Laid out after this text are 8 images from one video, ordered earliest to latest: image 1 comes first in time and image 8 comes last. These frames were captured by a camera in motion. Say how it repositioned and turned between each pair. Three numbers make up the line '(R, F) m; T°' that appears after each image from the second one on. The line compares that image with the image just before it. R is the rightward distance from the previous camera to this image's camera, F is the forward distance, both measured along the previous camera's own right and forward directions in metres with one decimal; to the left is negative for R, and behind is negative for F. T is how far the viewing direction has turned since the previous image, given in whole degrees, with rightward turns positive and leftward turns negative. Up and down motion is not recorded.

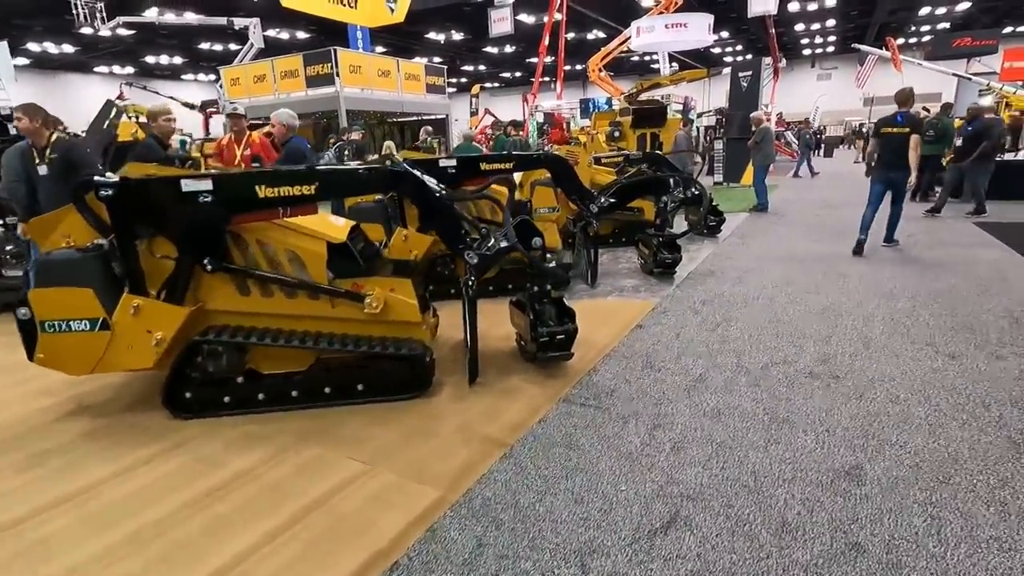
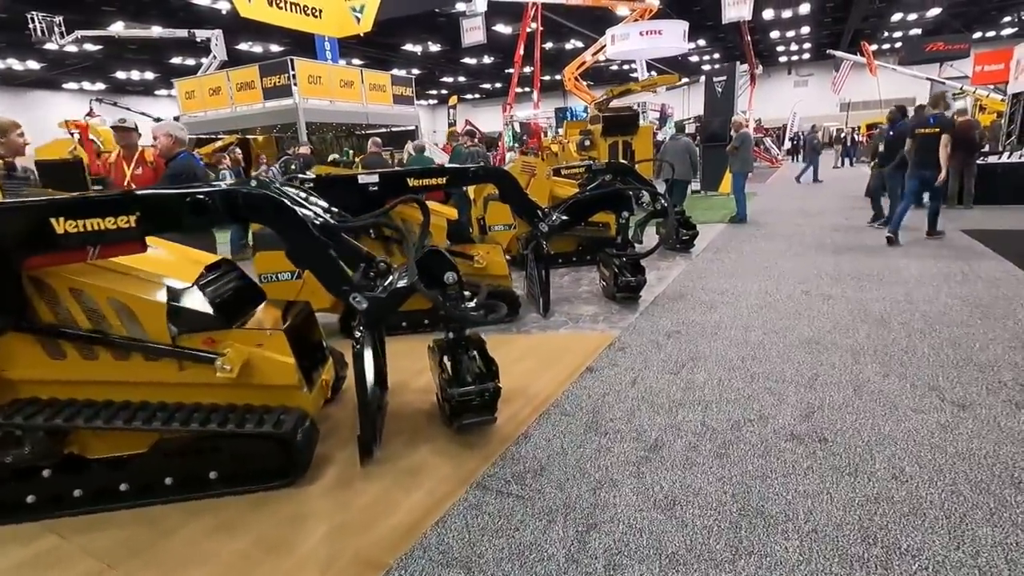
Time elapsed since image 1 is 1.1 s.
(+0.4, +0.7) m; +1°
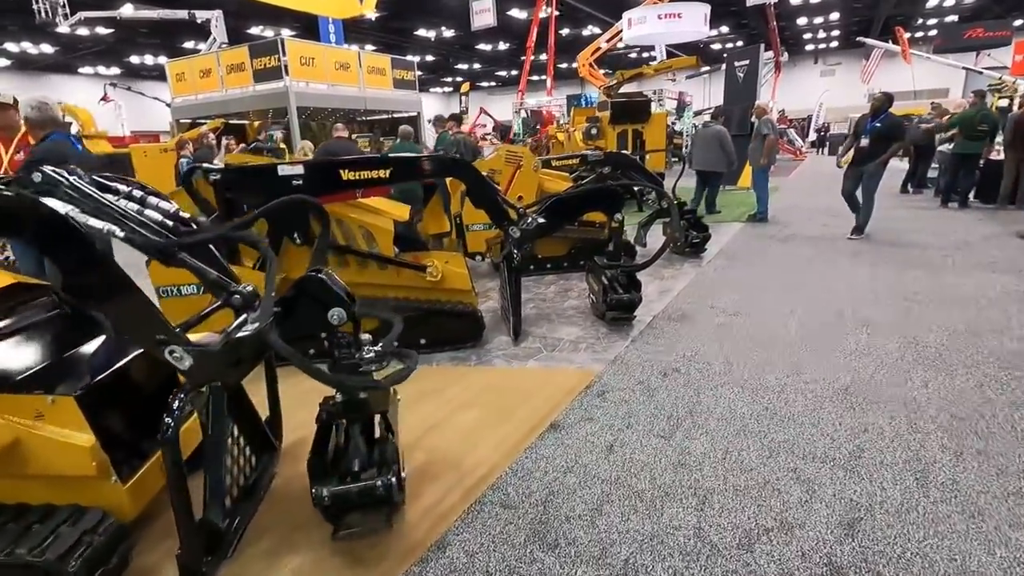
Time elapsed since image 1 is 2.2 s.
(+0.4, +0.8) m; -2°
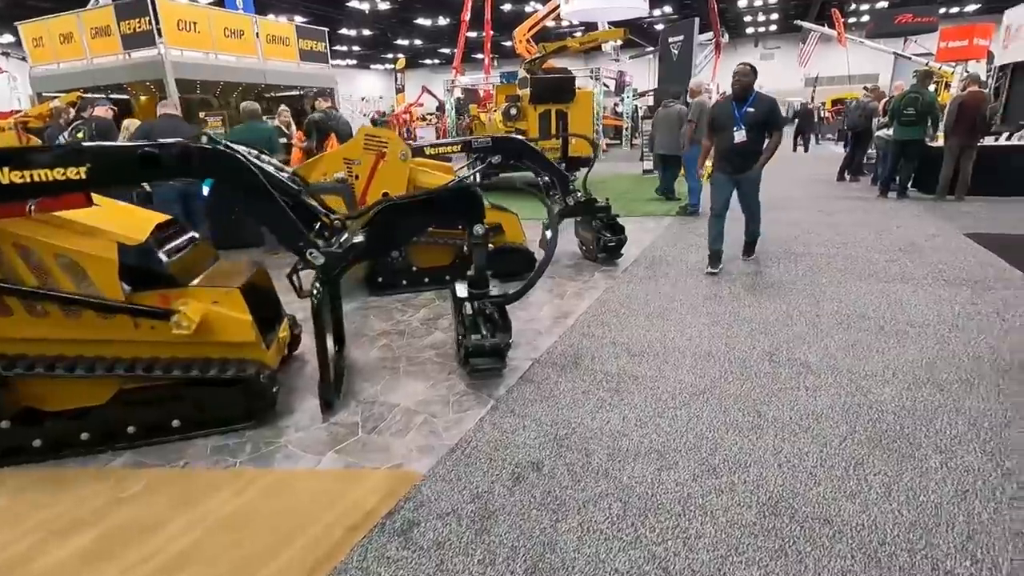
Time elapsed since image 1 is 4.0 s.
(+0.7, +1.1) m; +5°
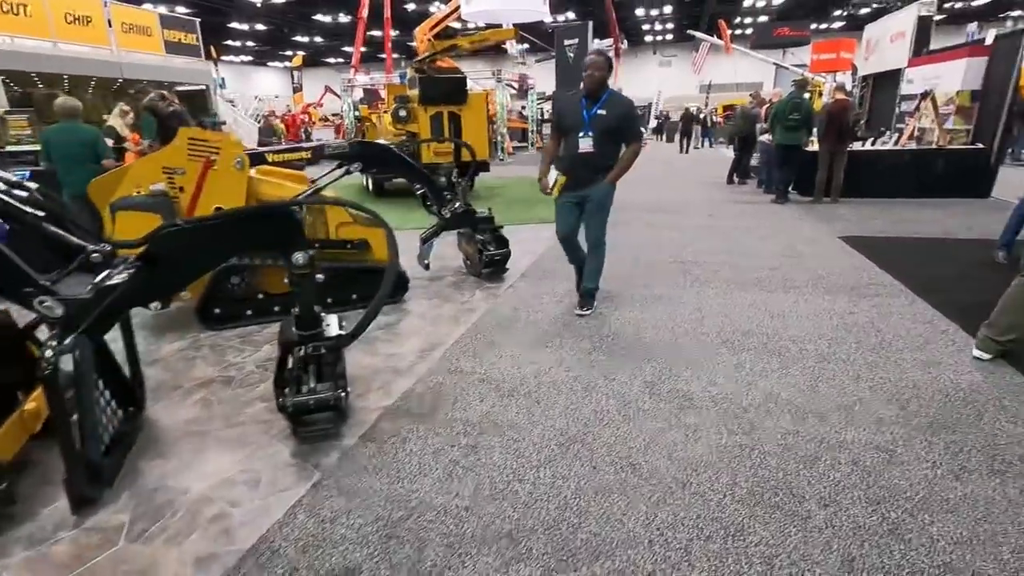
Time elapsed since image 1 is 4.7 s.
(+0.4, +0.4) m; +9°
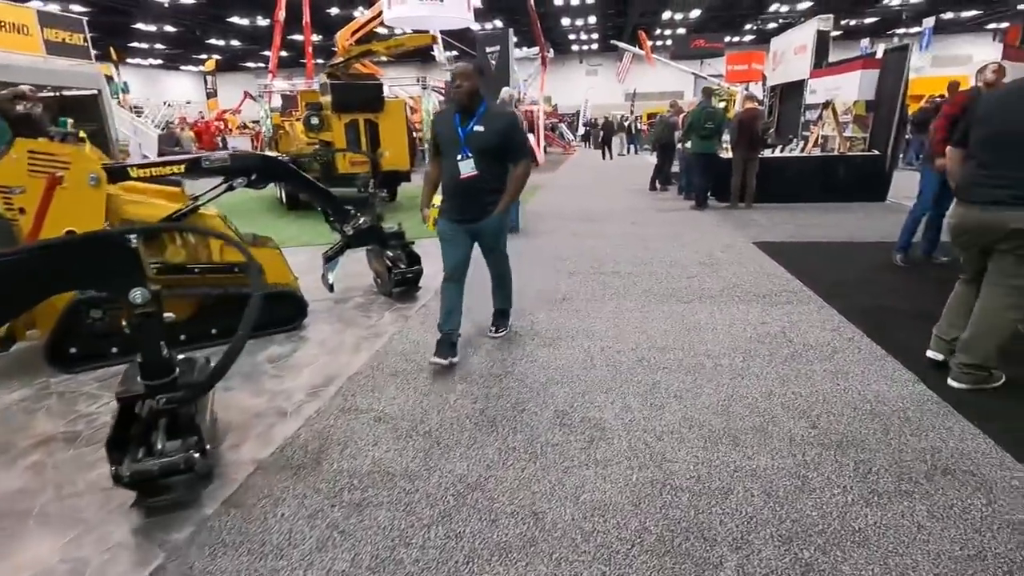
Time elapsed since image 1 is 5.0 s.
(+0.2, +0.2) m; +7°
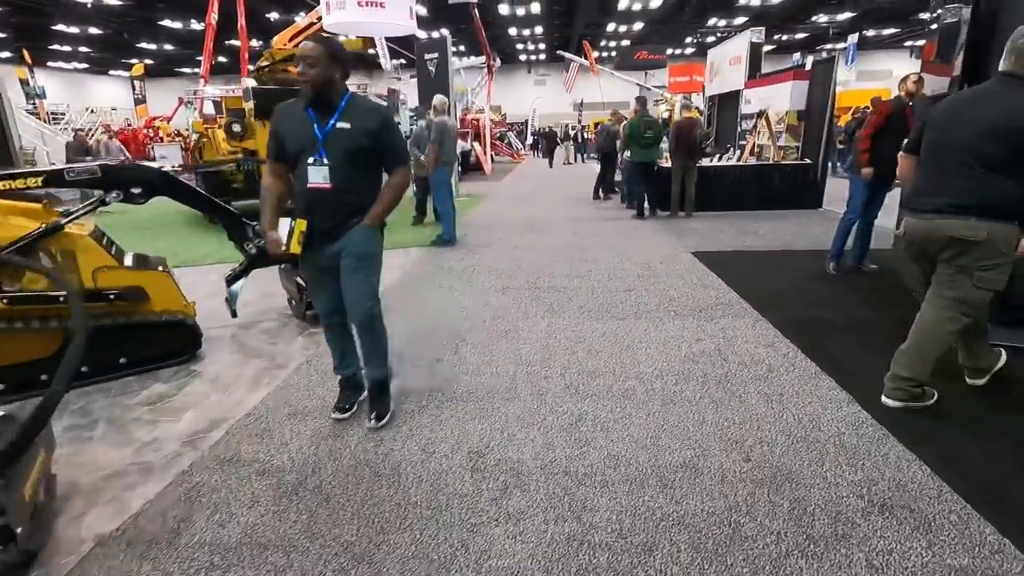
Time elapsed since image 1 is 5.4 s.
(+0.2, +0.3) m; +5°
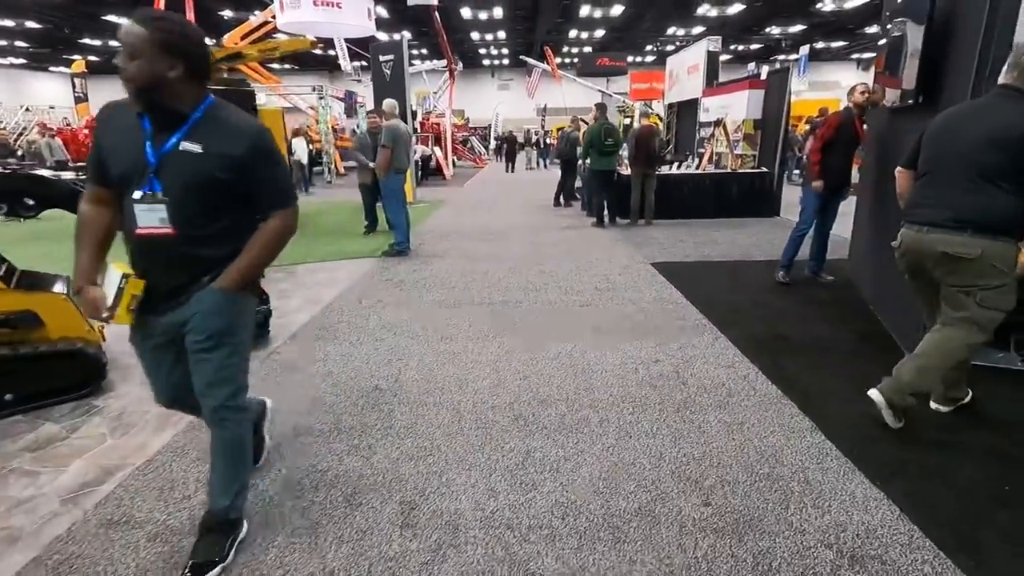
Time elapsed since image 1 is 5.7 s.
(+0.1, +0.2) m; +4°
